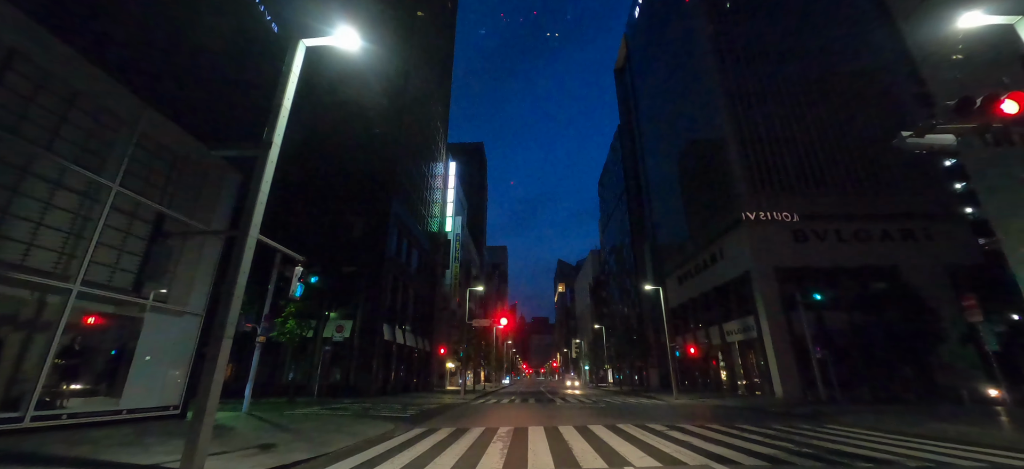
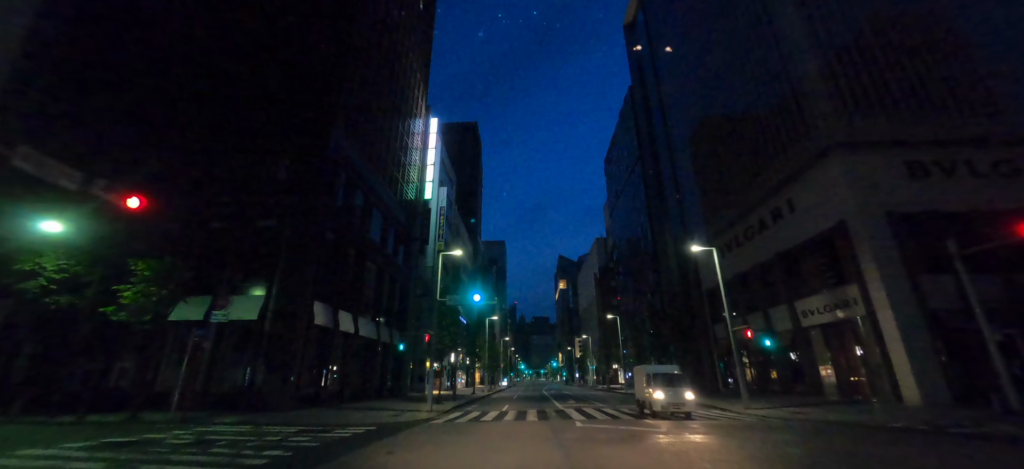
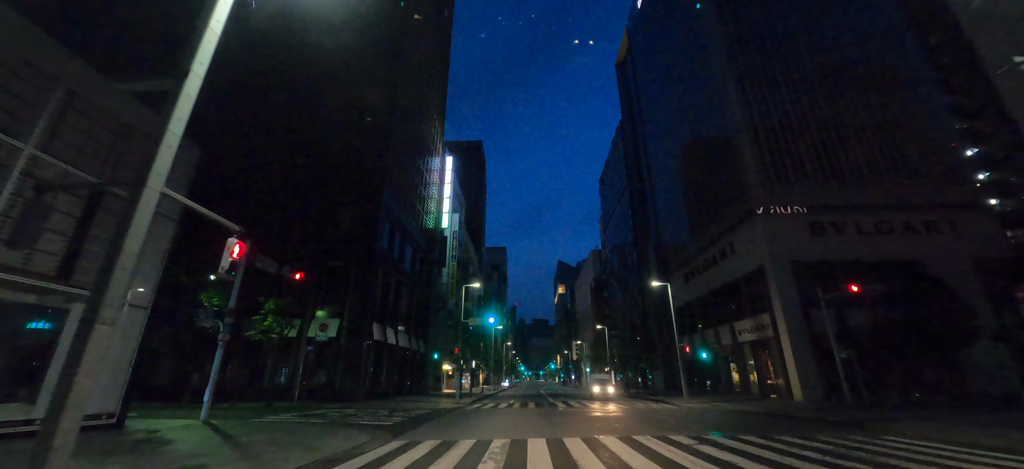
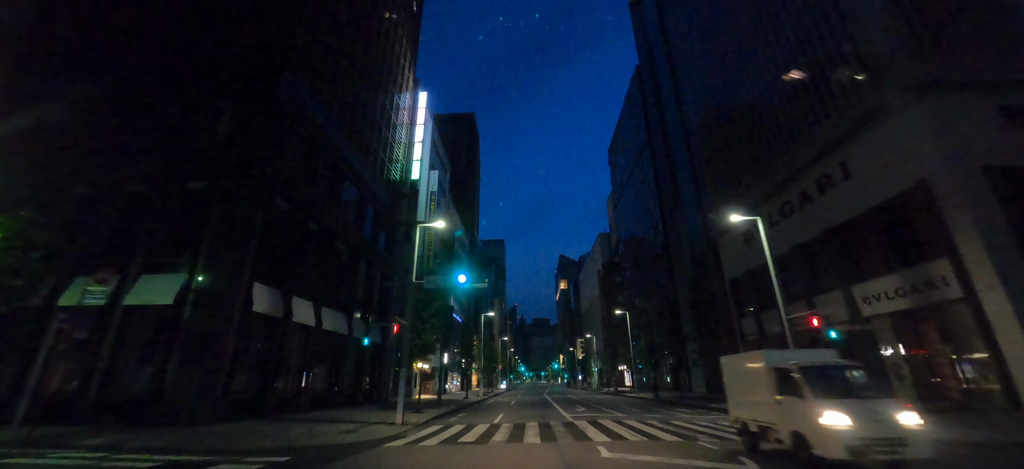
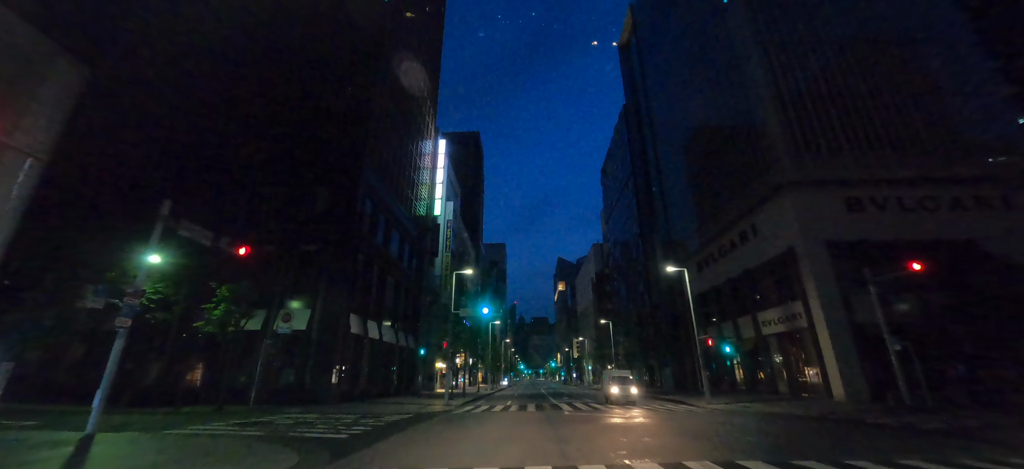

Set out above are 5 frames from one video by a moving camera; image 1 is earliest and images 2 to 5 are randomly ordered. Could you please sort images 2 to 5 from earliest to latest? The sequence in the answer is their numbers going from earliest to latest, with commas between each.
3, 5, 2, 4
